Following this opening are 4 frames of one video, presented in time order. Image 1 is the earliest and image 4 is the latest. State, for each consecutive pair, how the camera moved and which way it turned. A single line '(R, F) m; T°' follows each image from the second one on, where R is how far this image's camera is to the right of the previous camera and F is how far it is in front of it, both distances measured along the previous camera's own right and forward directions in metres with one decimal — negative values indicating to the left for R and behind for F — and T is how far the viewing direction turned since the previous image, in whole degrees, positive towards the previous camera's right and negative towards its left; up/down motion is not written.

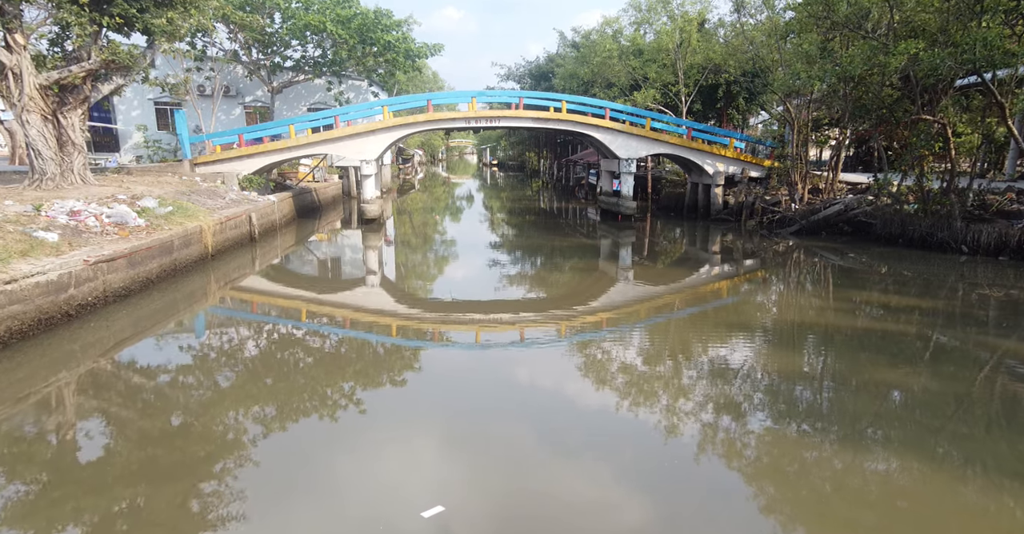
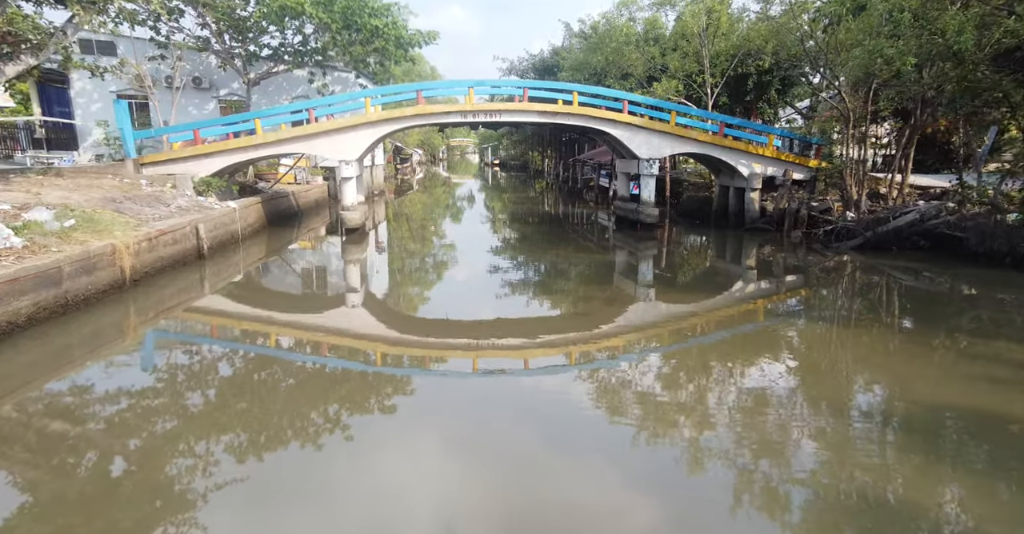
(0.0, +1.4) m; 0°
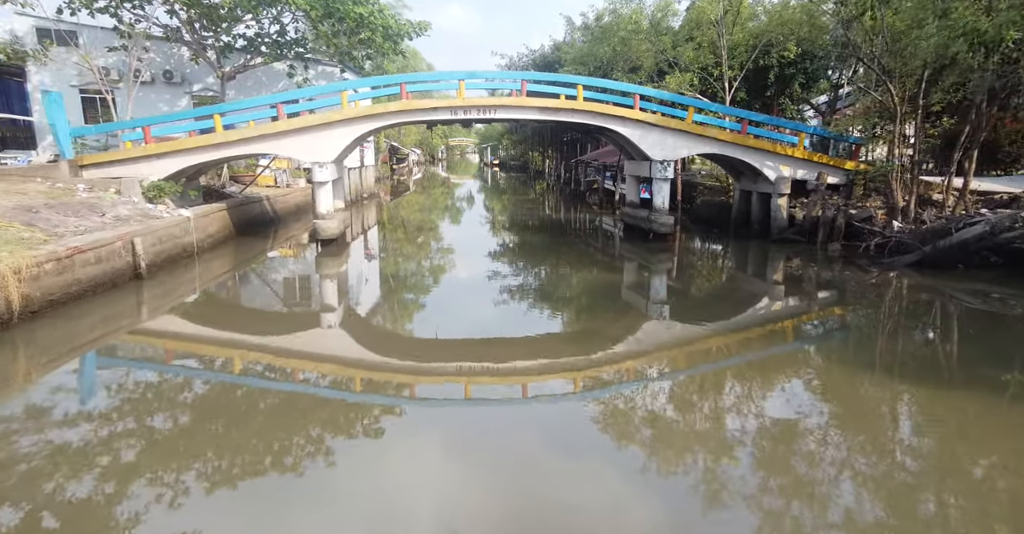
(+0.1, +1.0) m; 0°
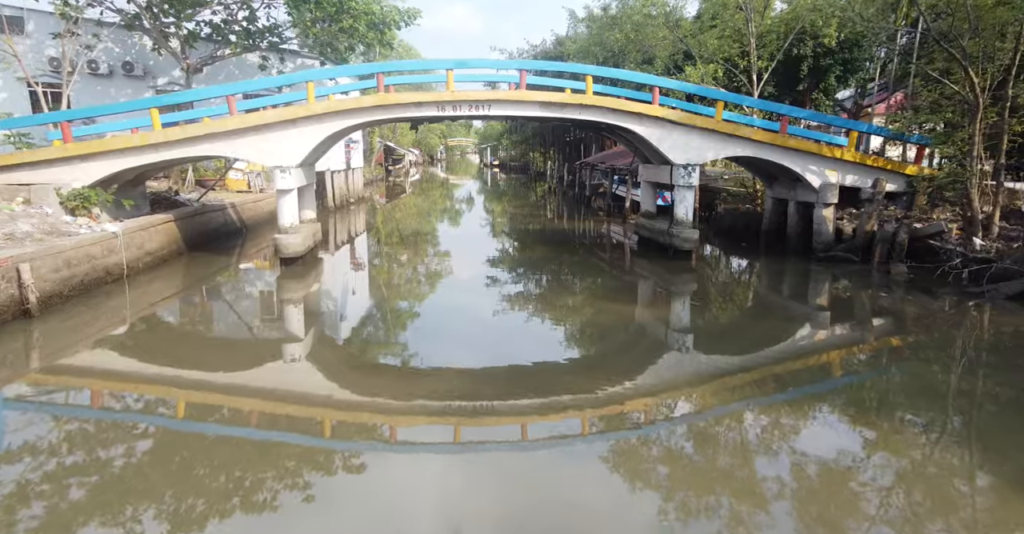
(0.0, +1.2) m; 0°
